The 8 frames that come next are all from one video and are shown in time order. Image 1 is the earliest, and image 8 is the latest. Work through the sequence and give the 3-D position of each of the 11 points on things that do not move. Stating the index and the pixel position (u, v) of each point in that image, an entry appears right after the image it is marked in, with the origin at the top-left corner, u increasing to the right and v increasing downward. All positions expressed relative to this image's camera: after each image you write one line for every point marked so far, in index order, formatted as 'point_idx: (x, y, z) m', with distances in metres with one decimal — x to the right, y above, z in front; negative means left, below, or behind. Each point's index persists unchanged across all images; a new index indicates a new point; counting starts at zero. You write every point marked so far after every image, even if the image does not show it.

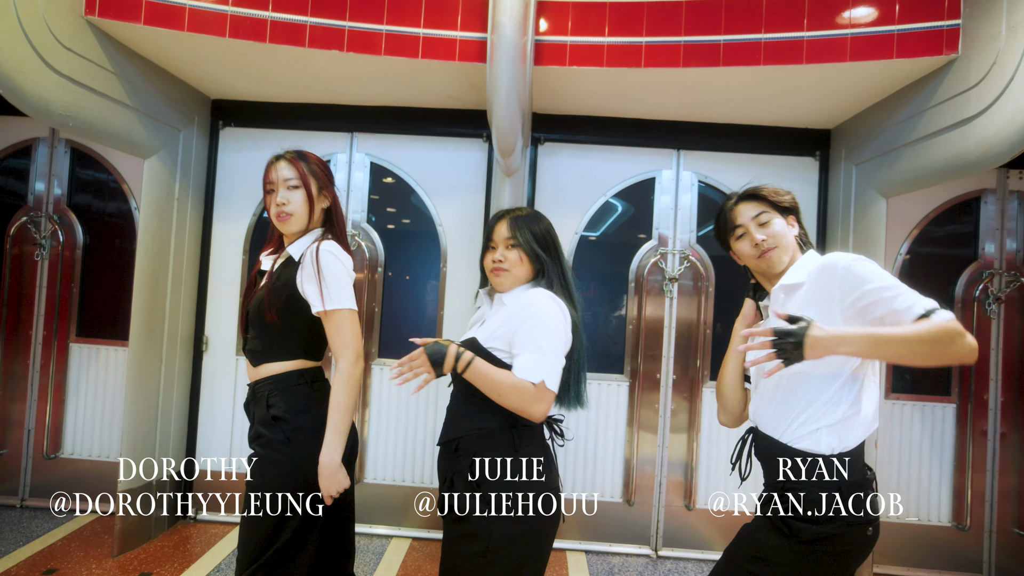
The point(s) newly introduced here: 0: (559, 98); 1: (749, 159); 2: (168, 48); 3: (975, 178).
0: (+0.3, +1.0, +3.3) m
1: (+1.4, +0.7, +3.5) m
2: (-1.6, +1.1, +2.9) m
3: (+2.6, +0.6, +3.4) m
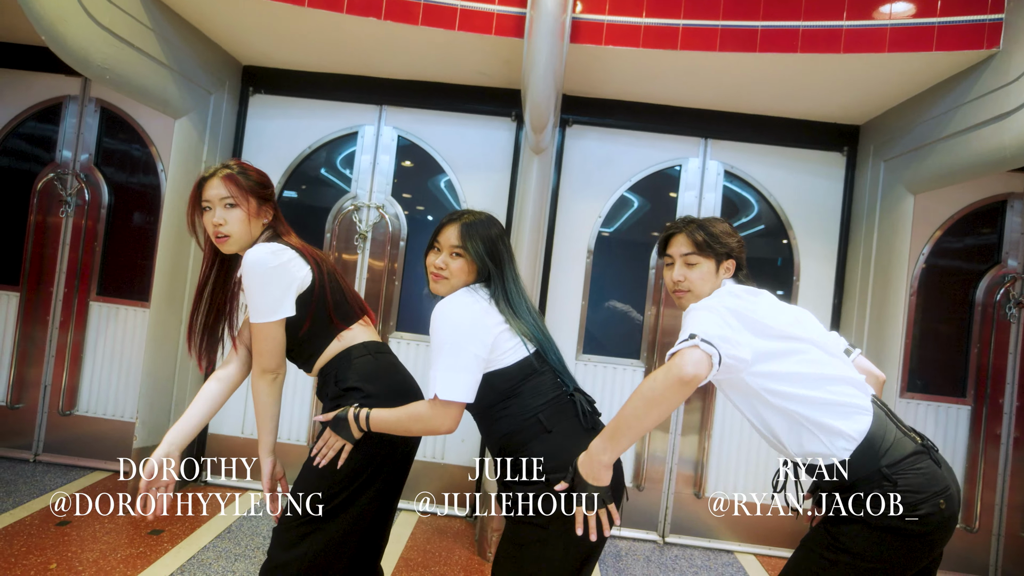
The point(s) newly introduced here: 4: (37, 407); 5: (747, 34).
0: (+0.4, +1.1, +3.3) m
1: (+1.5, +0.8, +3.5) m
2: (-1.4, +1.3, +2.9) m
3: (+2.7, +0.6, +3.4) m
4: (-2.8, -0.7, +3.6) m
5: (+1.0, +1.1, +2.7) m
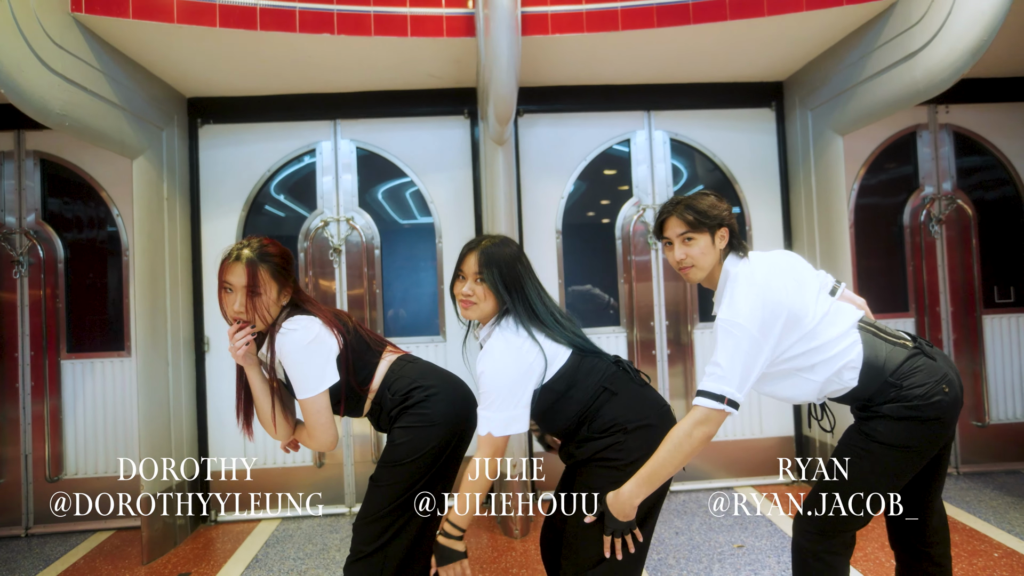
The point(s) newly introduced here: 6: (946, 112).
0: (+0.1, +1.2, +3.4) m
1: (+1.2, +1.1, +3.8) m
2: (-1.7, +1.1, +2.9) m
3: (+2.5, +1.1, +3.8) m
4: (-2.8, -1.1, +3.5) m
5: (+0.8, +1.3, +2.9) m
6: (+2.7, +1.1, +3.9) m
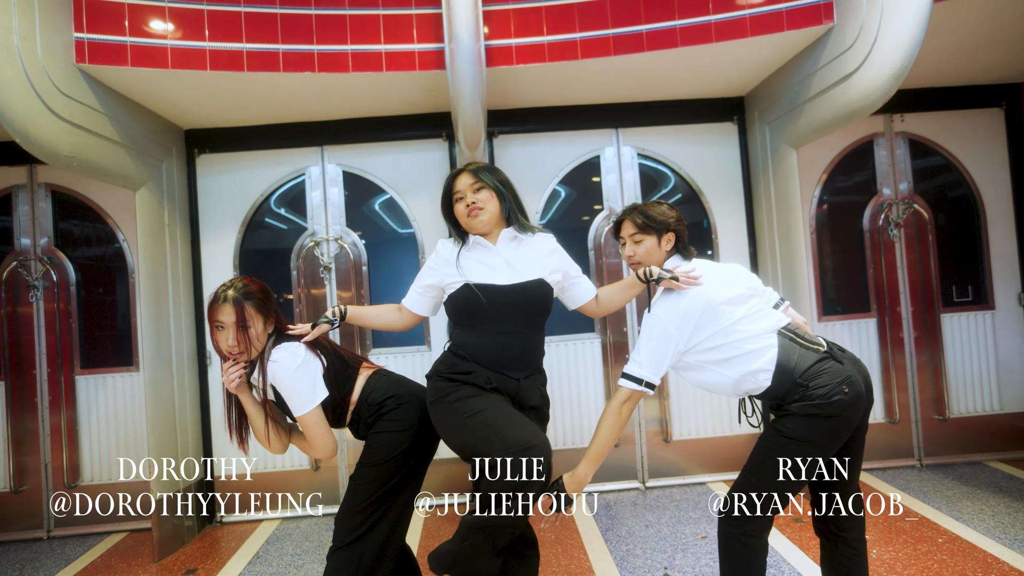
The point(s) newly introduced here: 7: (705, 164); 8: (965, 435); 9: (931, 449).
0: (0.0, +1.2, +3.7) m
1: (+1.1, +1.0, +4.0) m
2: (-1.8, +1.0, +3.1) m
3: (+2.3, +1.1, +4.0) m
4: (-2.9, -1.2, +3.7) m
5: (+0.6, +1.3, +3.2) m
6: (+2.6, +1.1, +4.0) m
7: (+1.3, +0.8, +4.0) m
8: (+3.0, -1.0, +4.0) m
9: (+2.7, -1.0, +4.0) m
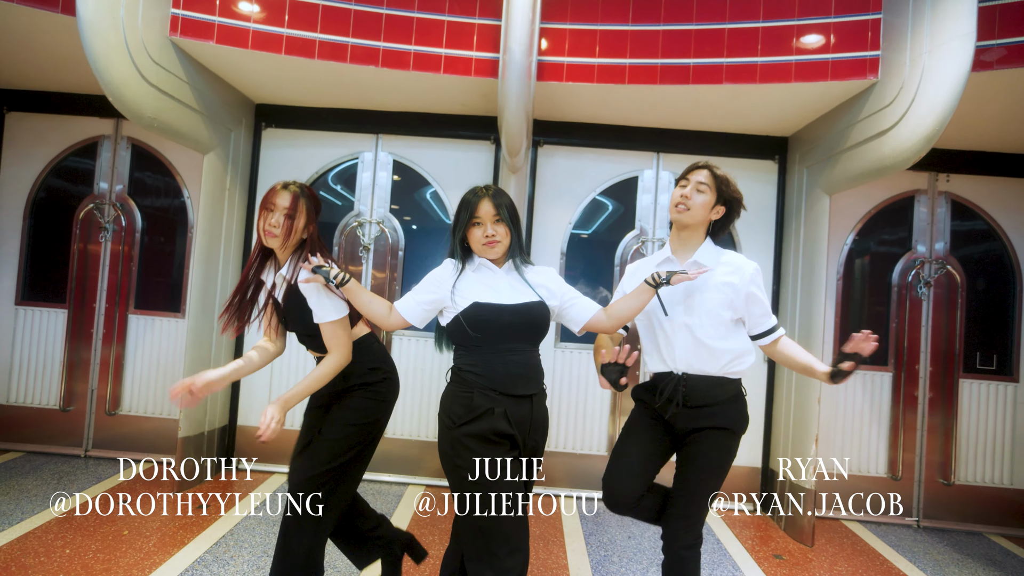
0: (+0.3, +1.1, +3.8) m
1: (+1.4, +0.8, +4.1) m
2: (-1.6, +1.3, +3.4) m
3: (+2.6, +0.7, +4.0) m
4: (-2.9, -0.8, +4.1) m
5: (+0.9, +1.2, +3.3) m
6: (+2.8, +0.7, +4.0) m
7: (+1.5, +0.6, +4.1) m
8: (+2.9, -1.4, +4.0) m
9: (+2.7, -1.4, +4.0) m
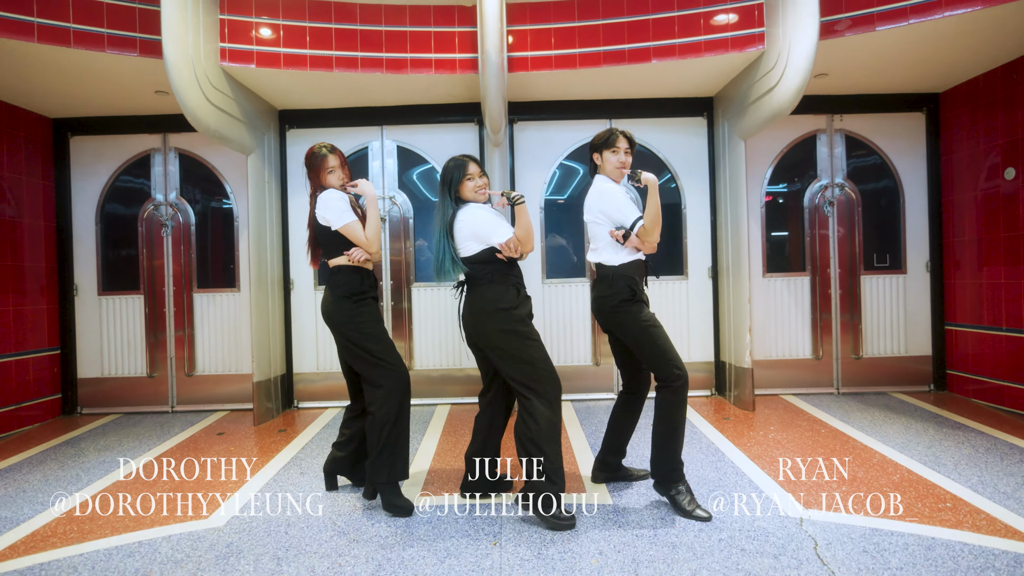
0: (+0.1, +1.5, +4.8) m
1: (+1.2, +1.4, +5.1) m
2: (-1.7, +1.5, +4.3) m
3: (+2.4, +1.4, +5.0) m
4: (-2.8, -0.7, +5.1) m
5: (+0.7, +1.6, +4.2) m
6: (+2.7, +1.4, +5.1) m
7: (+1.4, +1.1, +5.1) m
8: (+3.0, -0.7, +5.1) m
9: (+2.8, -0.8, +5.1) m
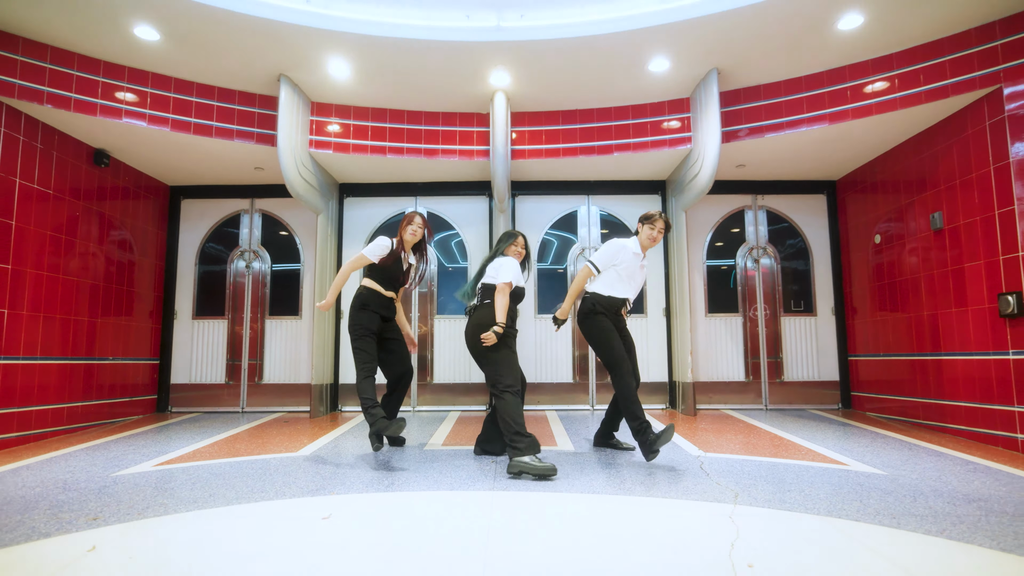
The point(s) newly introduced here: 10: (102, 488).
0: (+0.1, +1.2, +6.4) m
1: (+1.2, +1.0, +6.7) m
2: (-1.7, +1.2, +6.0) m
3: (+2.5, +0.9, +6.7) m
4: (-2.9, -1.0, +6.5) m
5: (+0.8, +1.3, +5.9) m
6: (+2.7, +1.0, +6.7) m
7: (+1.4, +0.7, +6.7) m
8: (+3.0, -1.1, +6.4) m
9: (+2.7, -1.2, +6.4) m
10: (-2.2, -1.1, +3.4) m
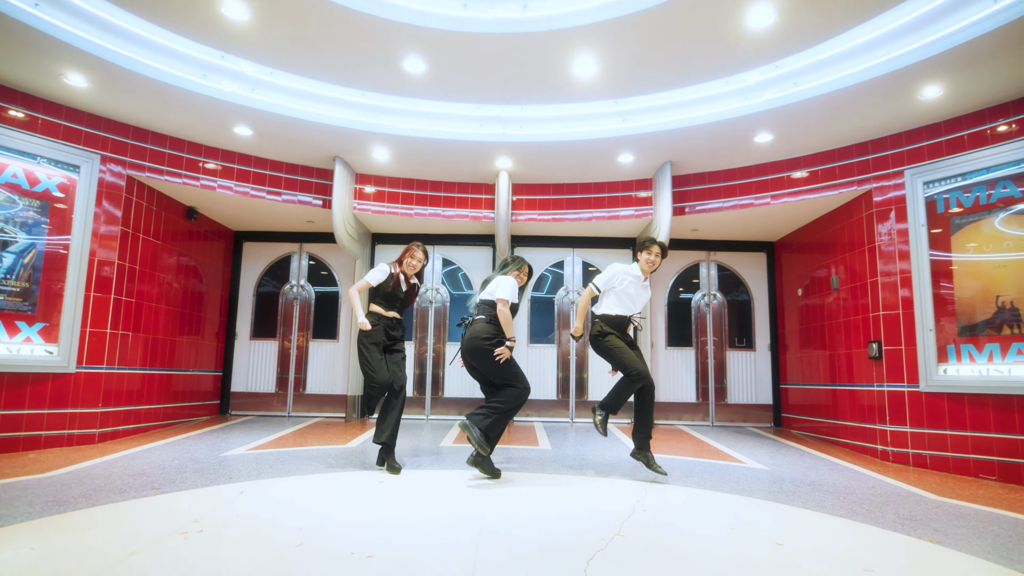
0: (+0.1, +0.8, +8.0) m
1: (+1.2, +0.5, +8.3) m
2: (-1.7, +0.9, +7.5) m
3: (+2.5, +0.4, +8.2) m
4: (-2.9, -1.3, +7.9) m
5: (+0.8, +0.9, +7.5) m
6: (+2.7, +0.4, +8.2) m
7: (+1.4, +0.3, +8.2) m
8: (+2.9, -1.6, +7.9) m
9: (+2.7, -1.7, +7.9) m
10: (-2.3, -1.4, +4.8) m
